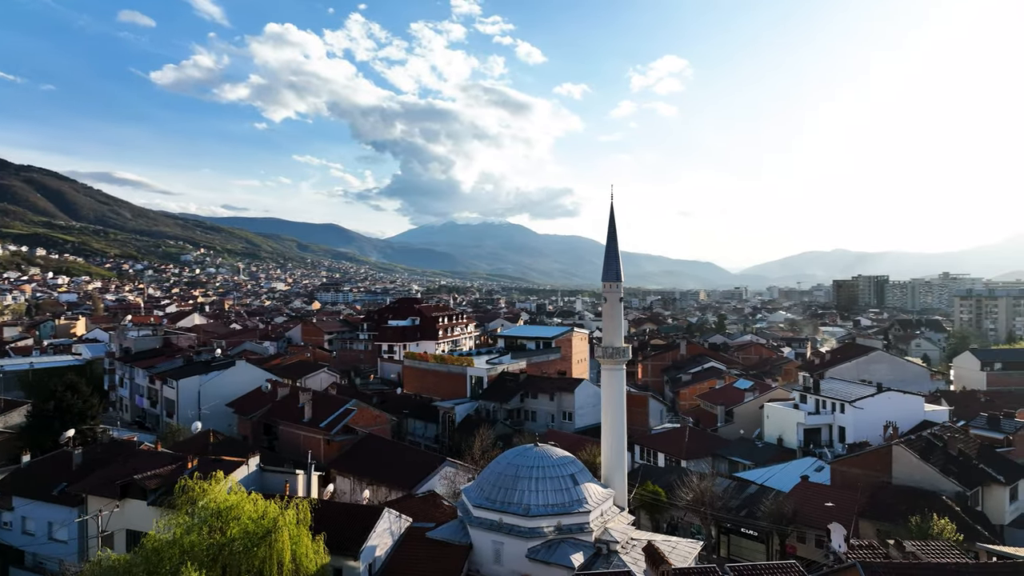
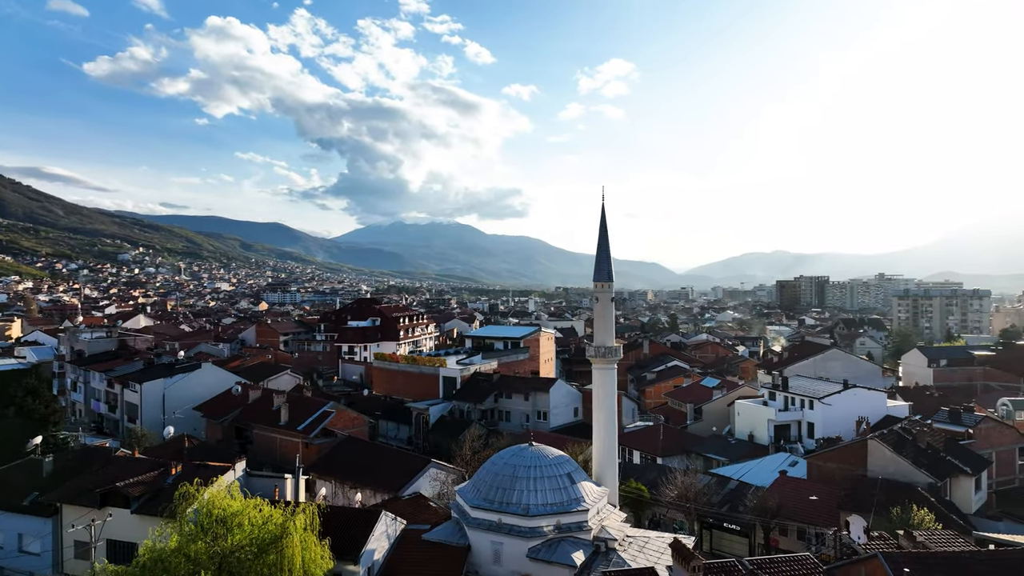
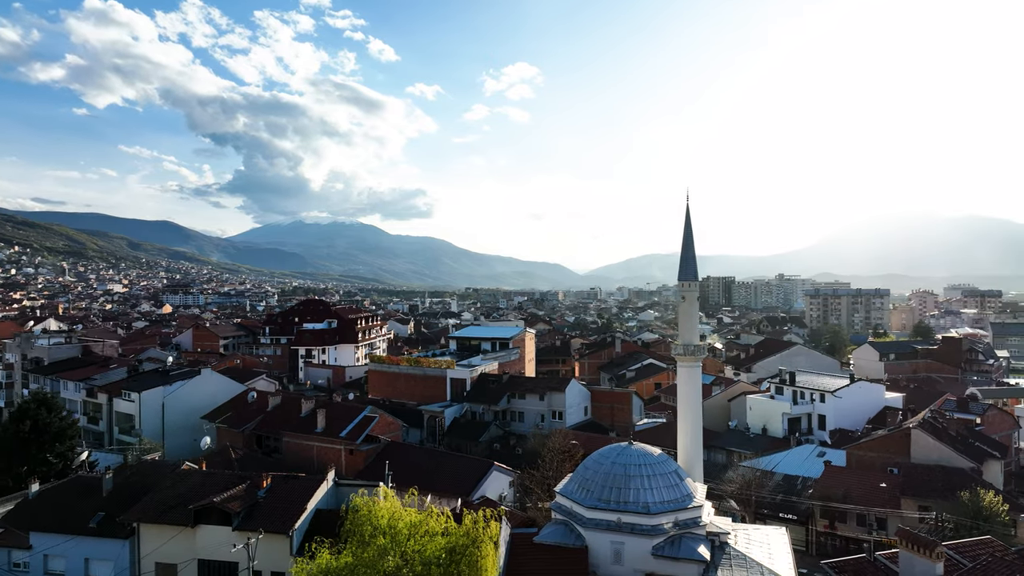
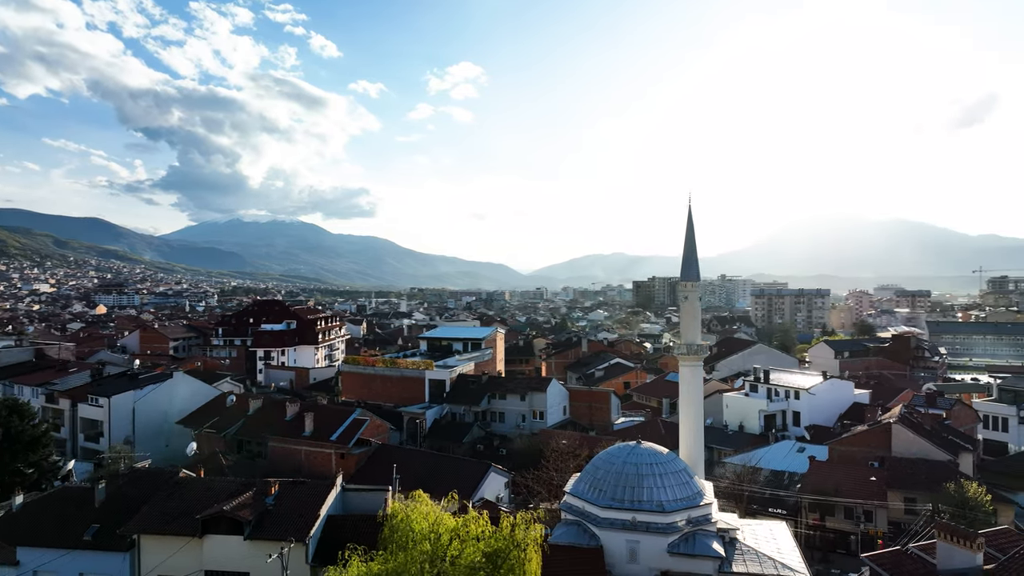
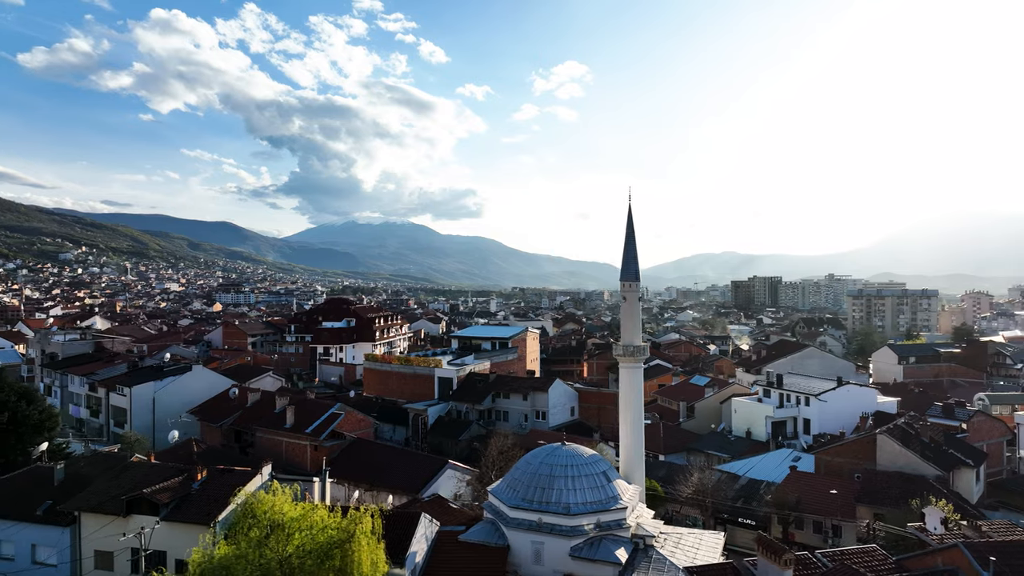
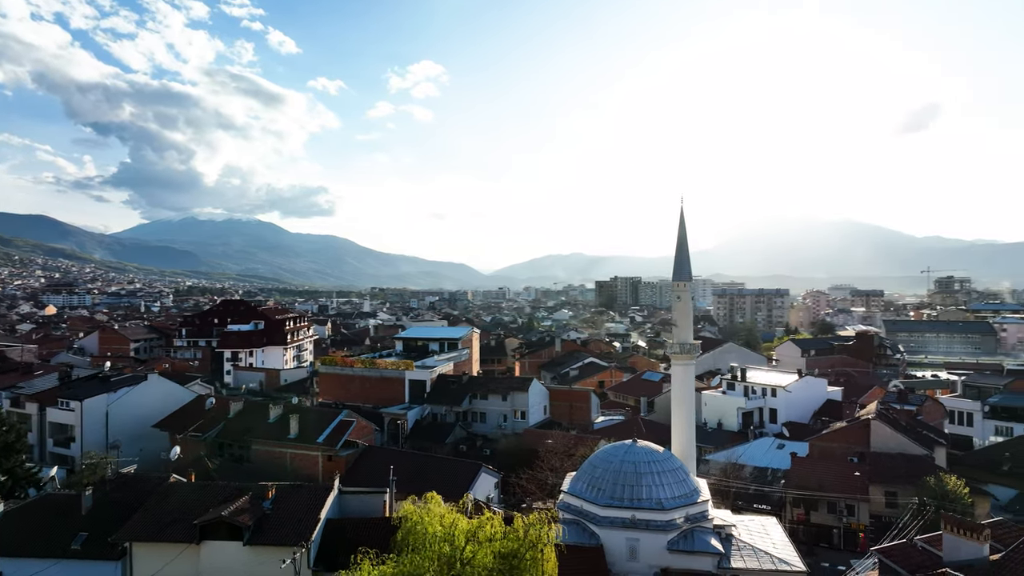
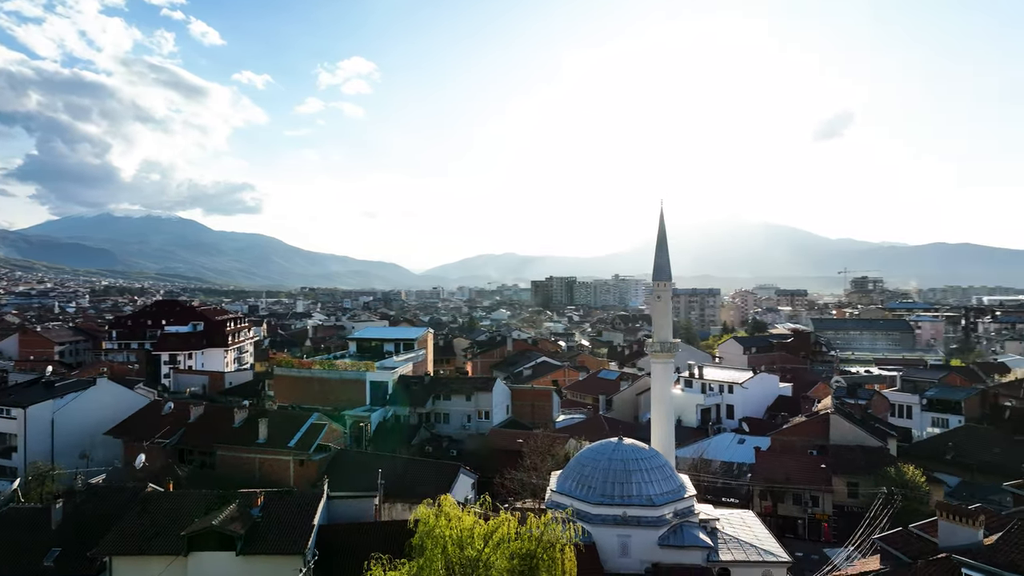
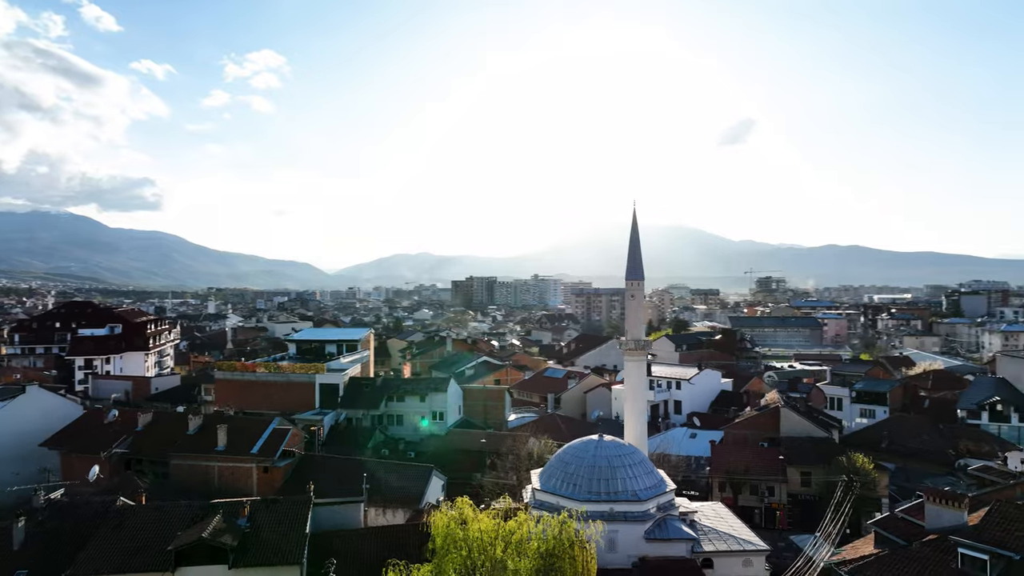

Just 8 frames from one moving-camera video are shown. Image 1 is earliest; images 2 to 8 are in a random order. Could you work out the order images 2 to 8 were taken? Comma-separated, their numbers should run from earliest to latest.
2, 5, 3, 4, 6, 7, 8
